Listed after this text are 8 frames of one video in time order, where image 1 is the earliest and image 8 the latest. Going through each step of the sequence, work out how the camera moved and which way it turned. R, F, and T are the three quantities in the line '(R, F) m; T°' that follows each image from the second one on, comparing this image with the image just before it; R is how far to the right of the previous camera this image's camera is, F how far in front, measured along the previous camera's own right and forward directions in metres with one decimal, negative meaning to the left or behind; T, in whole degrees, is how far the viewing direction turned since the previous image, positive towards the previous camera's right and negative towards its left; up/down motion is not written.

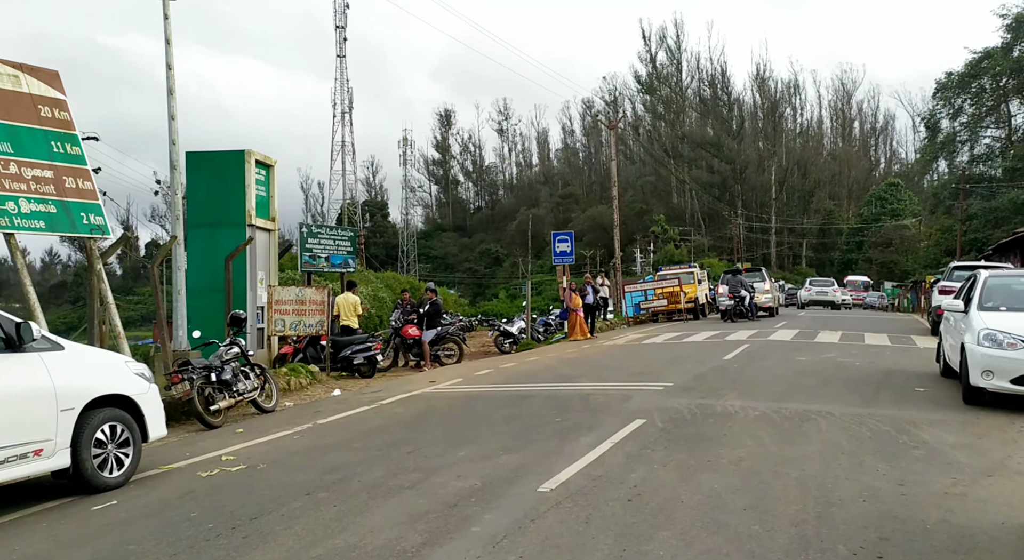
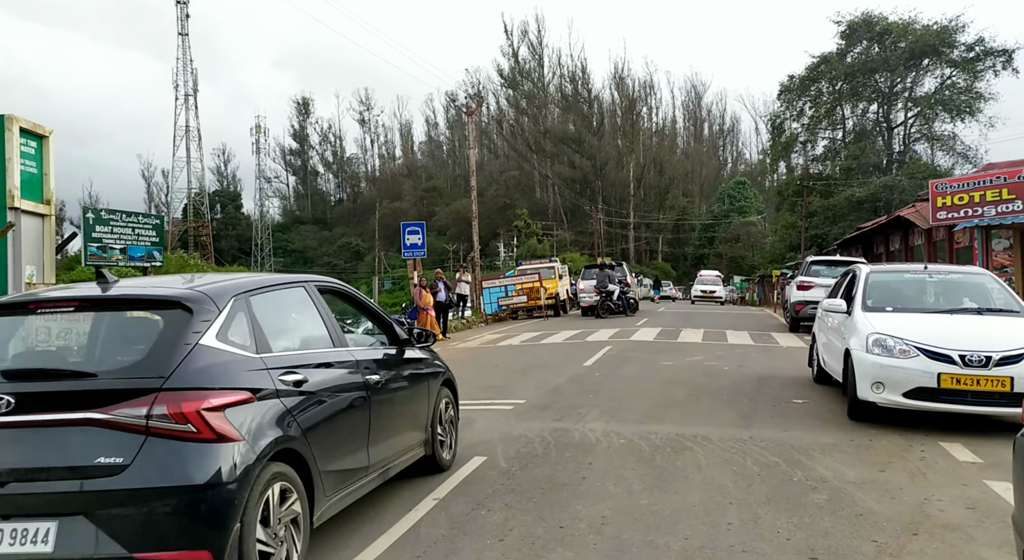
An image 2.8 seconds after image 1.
(+0.5, +1.9) m; +9°
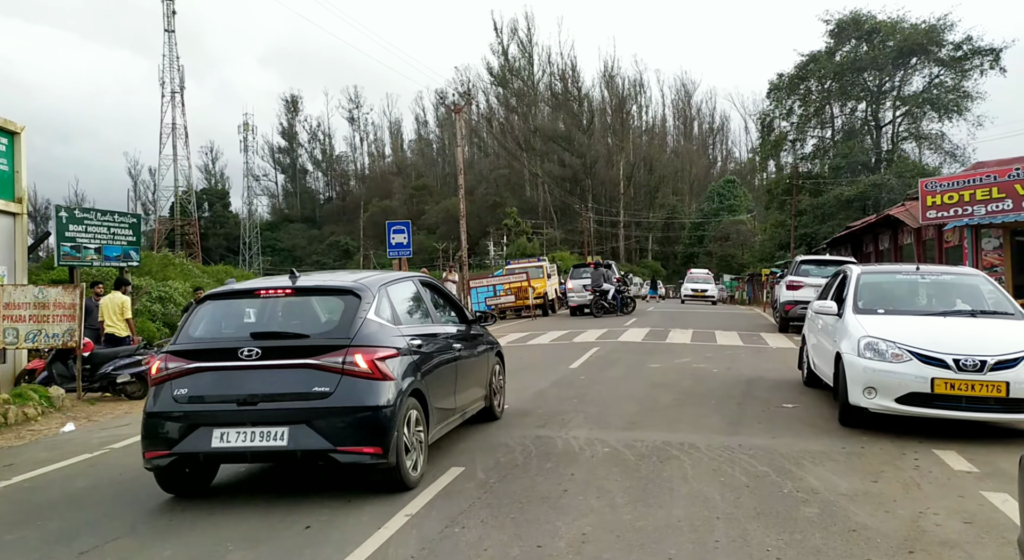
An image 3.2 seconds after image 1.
(+0.1, +0.3) m; +1°
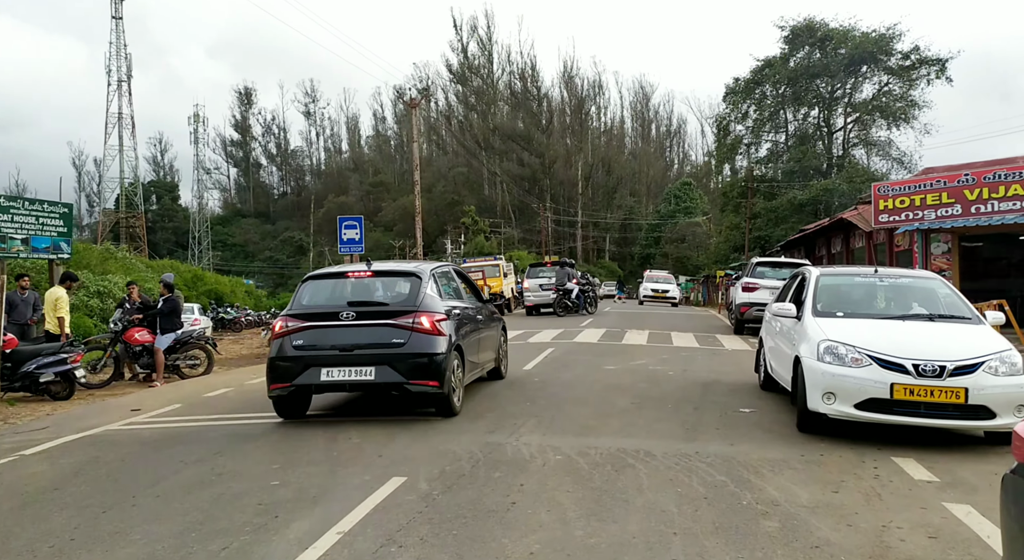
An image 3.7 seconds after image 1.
(+0.1, +0.4) m; +3°
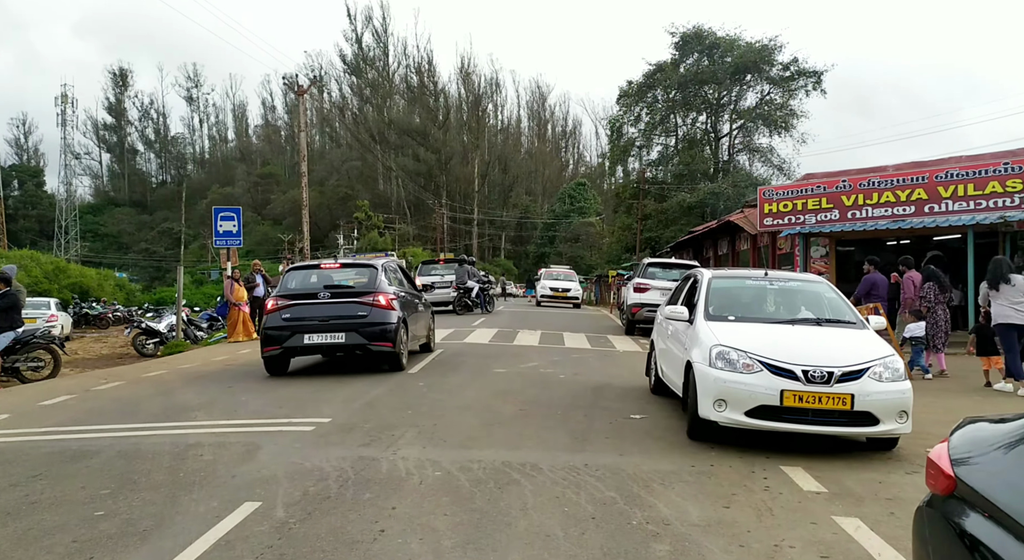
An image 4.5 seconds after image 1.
(+0.1, +0.5) m; +7°
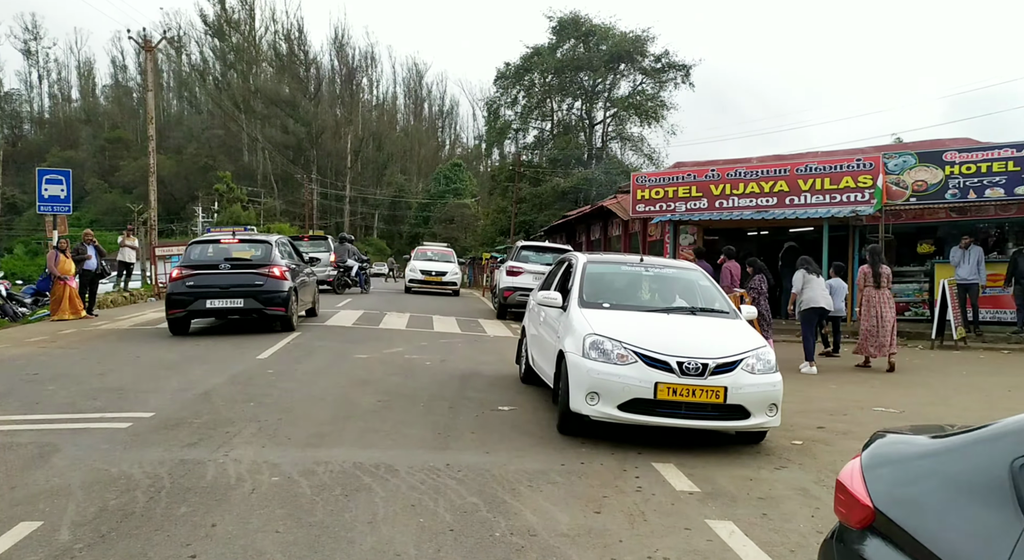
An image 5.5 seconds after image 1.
(+0.1, +0.6) m; +9°
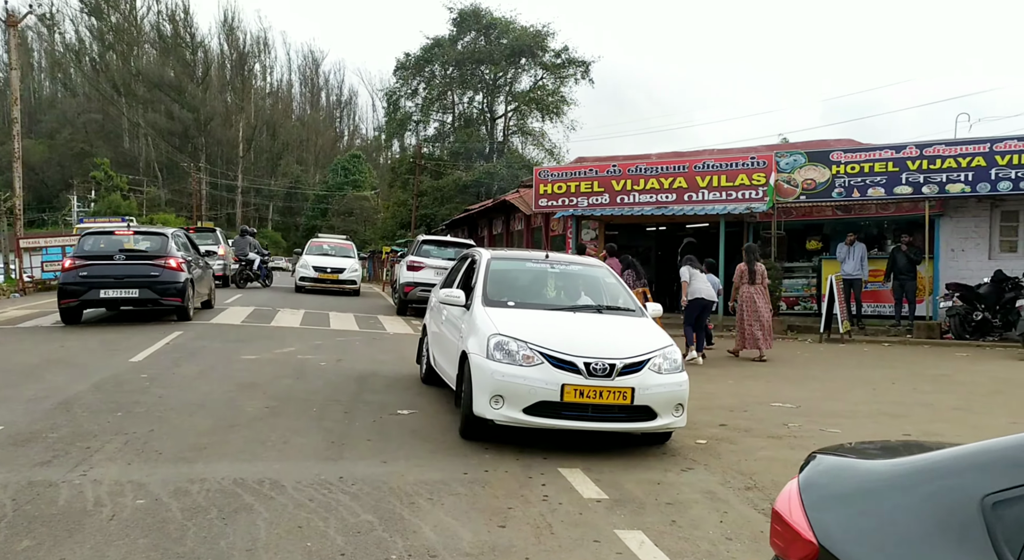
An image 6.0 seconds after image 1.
(0.0, +0.4) m; +7°
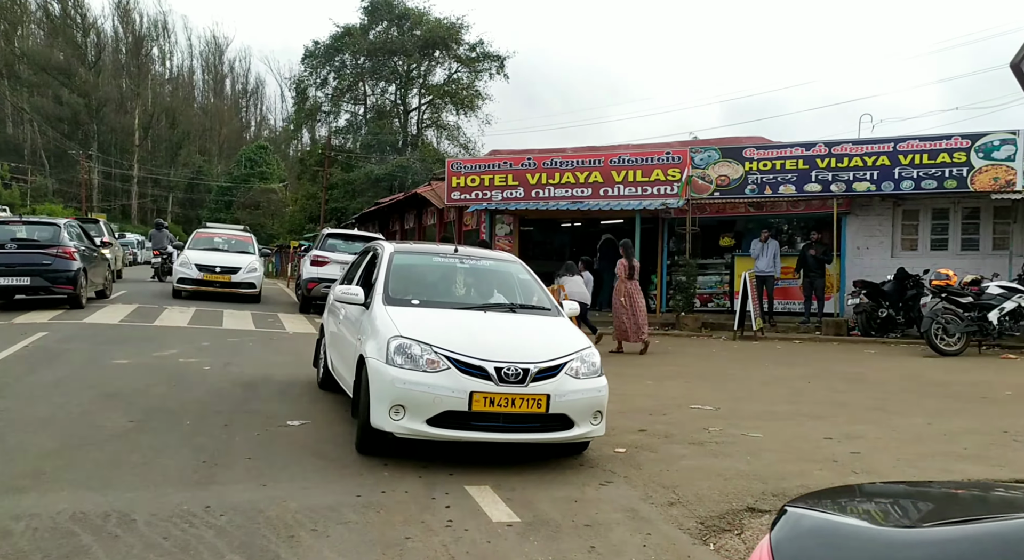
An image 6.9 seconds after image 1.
(+0.1, +0.6) m; +6°
